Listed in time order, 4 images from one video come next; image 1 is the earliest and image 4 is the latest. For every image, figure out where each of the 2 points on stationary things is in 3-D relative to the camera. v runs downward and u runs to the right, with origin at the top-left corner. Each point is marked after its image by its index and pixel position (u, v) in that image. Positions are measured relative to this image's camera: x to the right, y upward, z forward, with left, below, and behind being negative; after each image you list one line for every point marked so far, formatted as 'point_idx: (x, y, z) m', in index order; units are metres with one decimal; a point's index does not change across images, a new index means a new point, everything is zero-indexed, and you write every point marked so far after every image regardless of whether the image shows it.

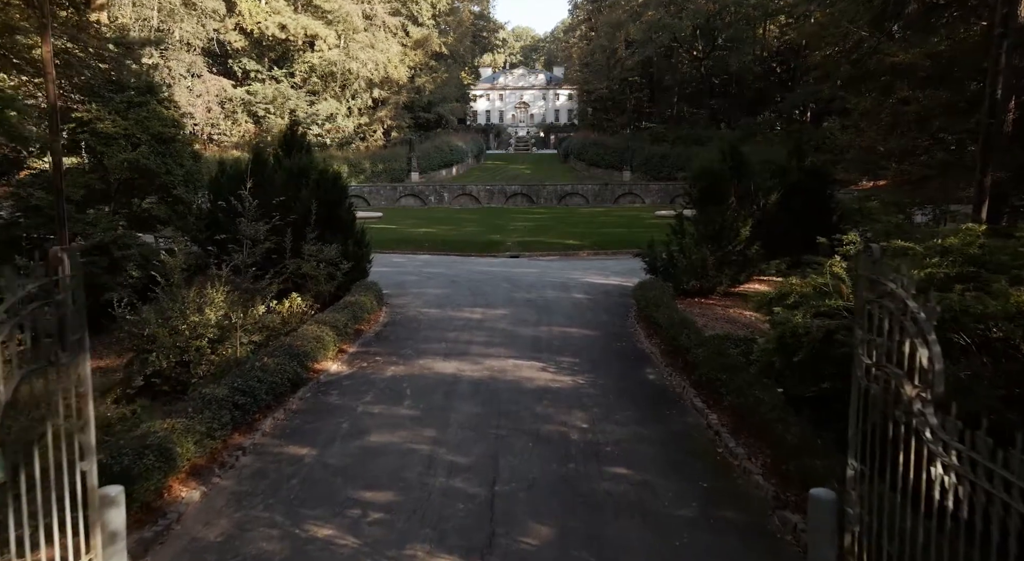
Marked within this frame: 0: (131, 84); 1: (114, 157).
0: (-8.6, +4.4, +14.0) m
1: (-8.4, +2.6, +13.0) m
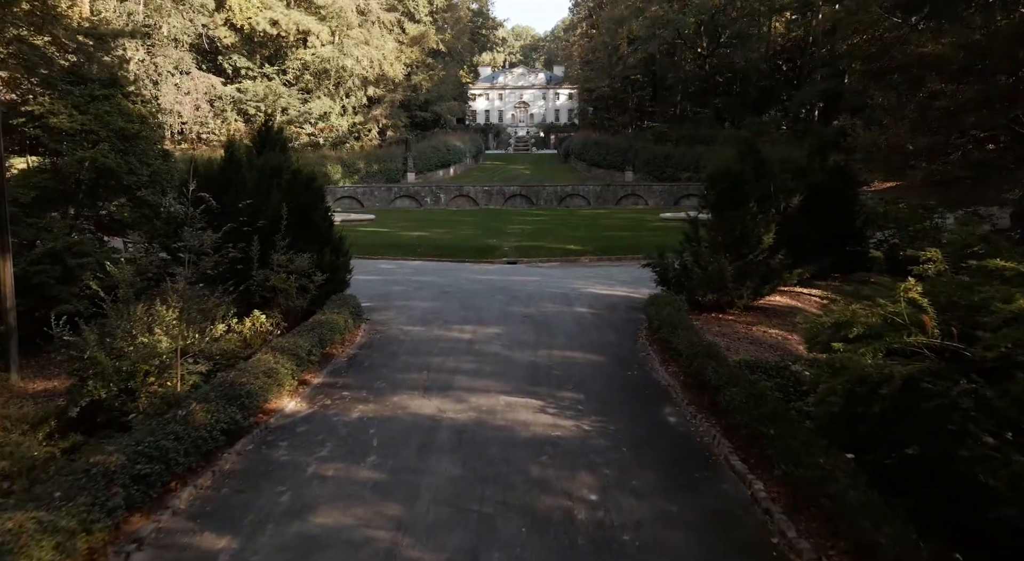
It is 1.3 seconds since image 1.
0: (-8.7, +4.2, +12.8) m
1: (-8.5, +2.4, +11.8) m
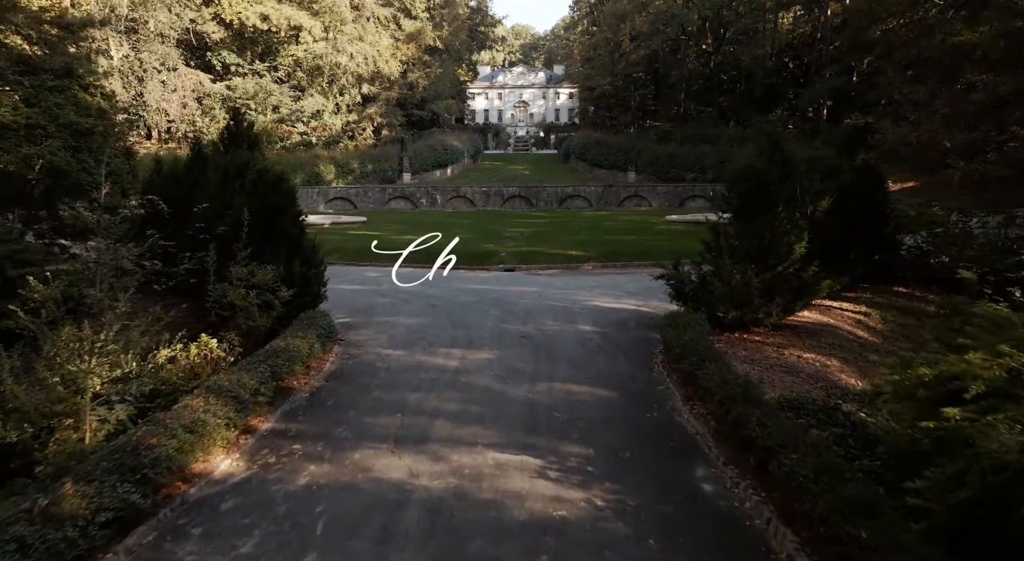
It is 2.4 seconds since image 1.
0: (-8.8, +4.0, +11.6) m
1: (-8.6, +2.2, +10.6) m
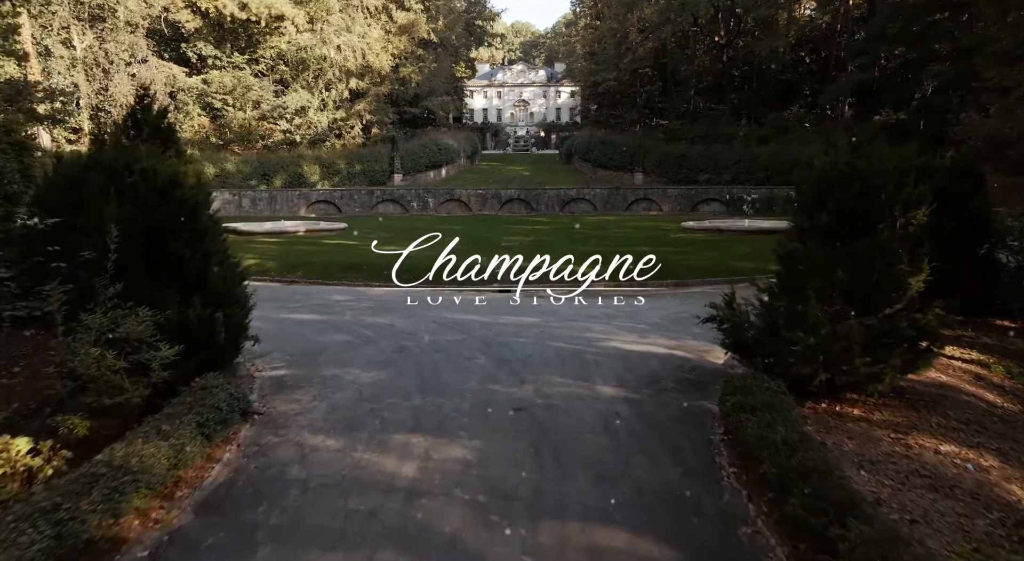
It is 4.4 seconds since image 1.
0: (-8.9, +3.6, +8.9) m
1: (-8.6, +1.8, +8.0) m
